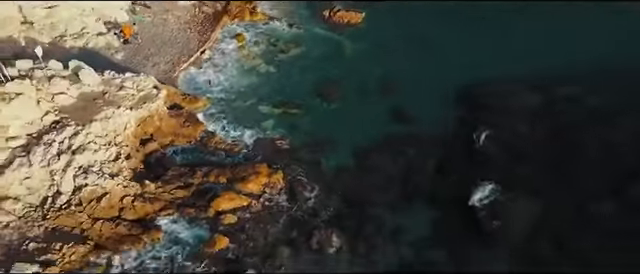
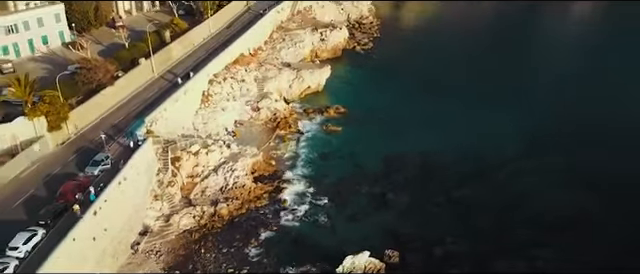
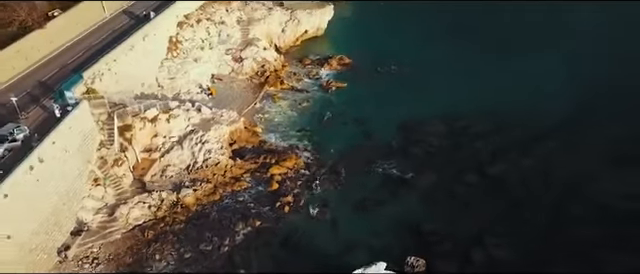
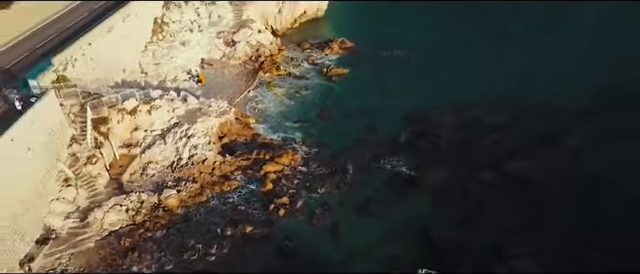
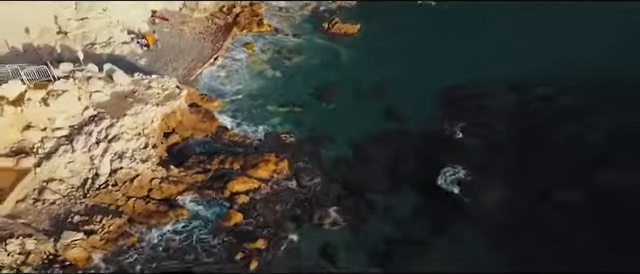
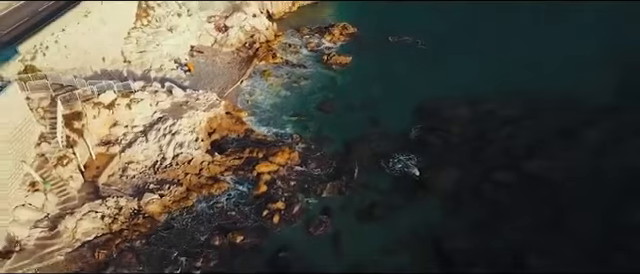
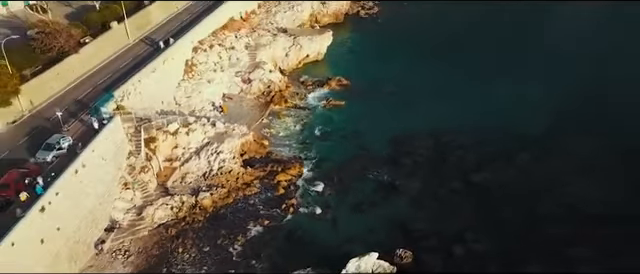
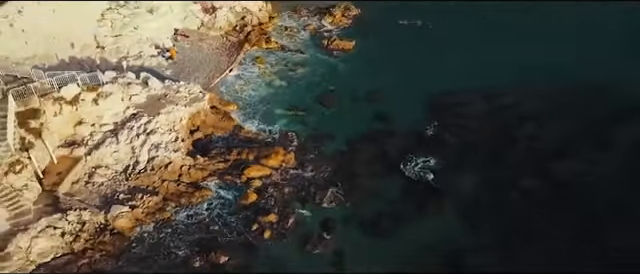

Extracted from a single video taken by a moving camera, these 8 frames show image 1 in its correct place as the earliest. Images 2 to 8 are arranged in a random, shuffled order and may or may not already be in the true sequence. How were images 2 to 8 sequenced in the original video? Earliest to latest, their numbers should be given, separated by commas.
5, 8, 6, 4, 3, 7, 2
